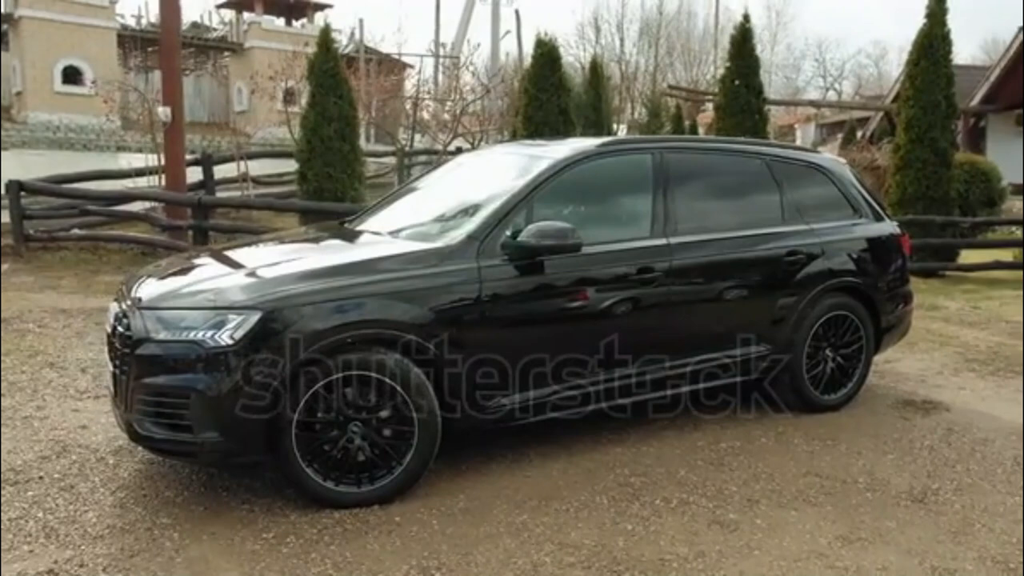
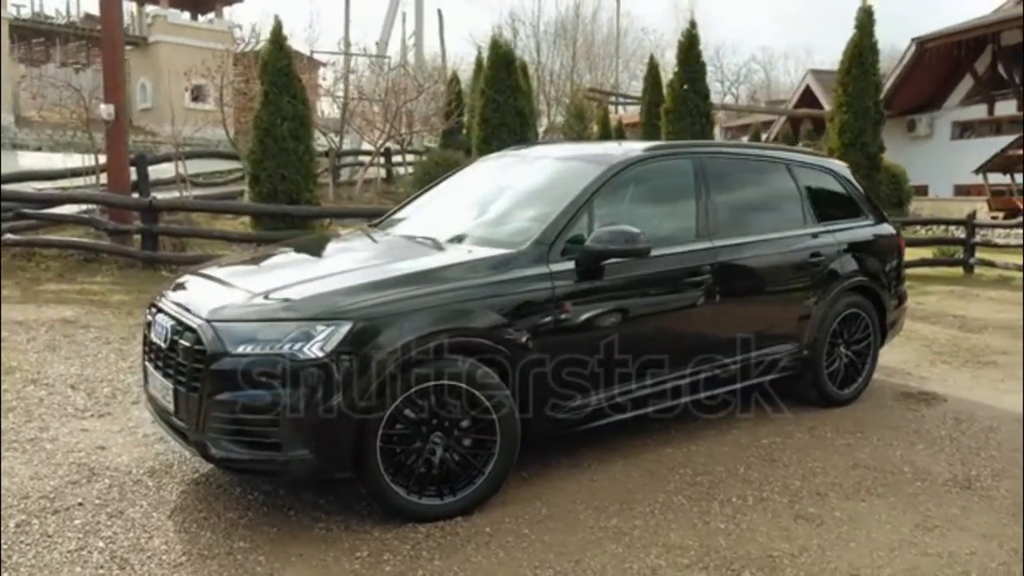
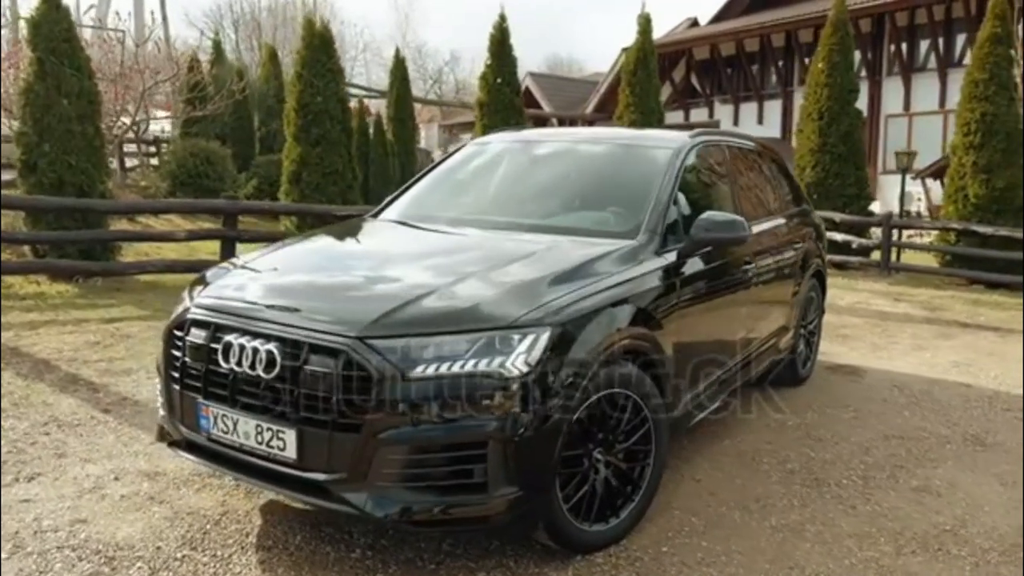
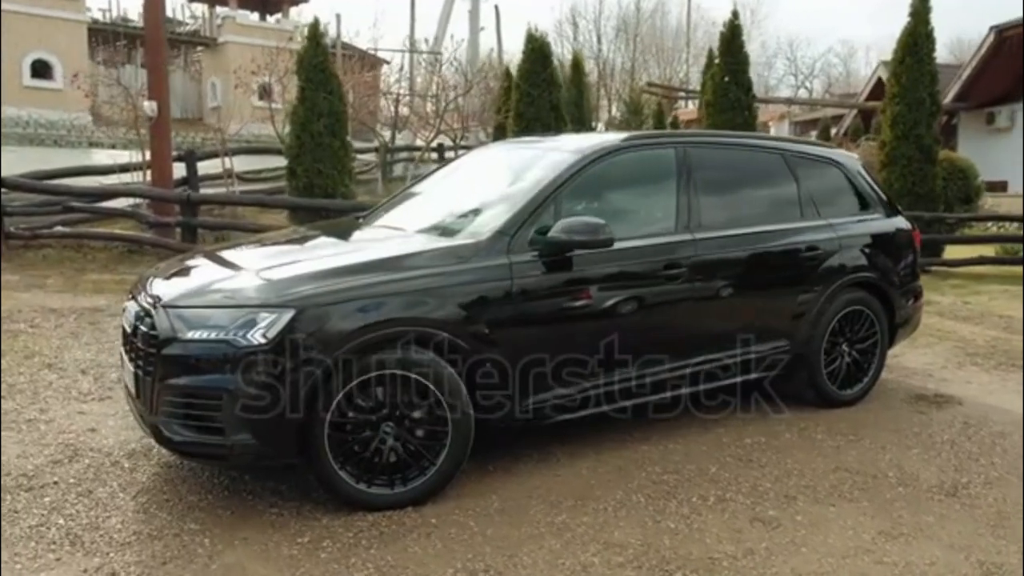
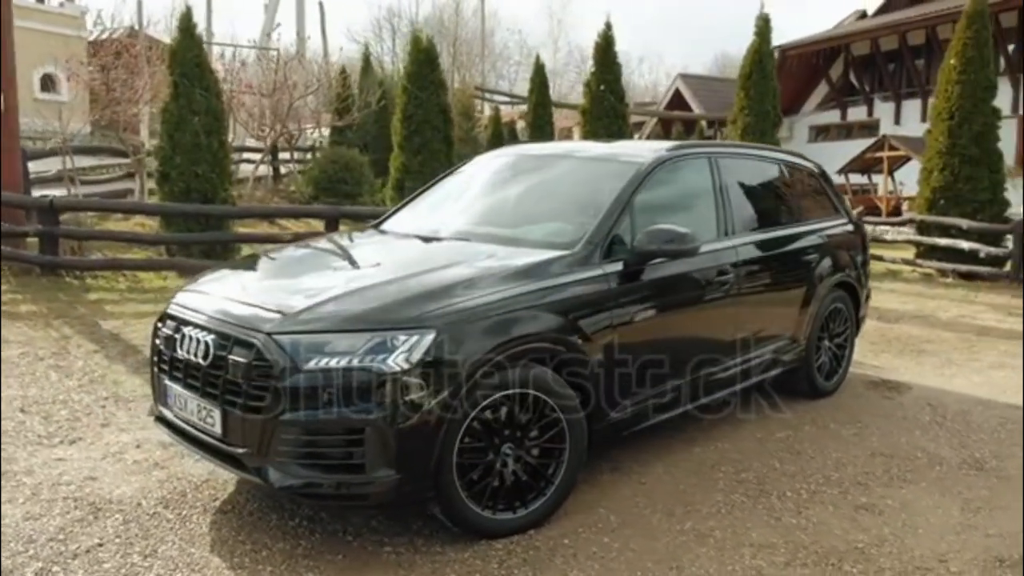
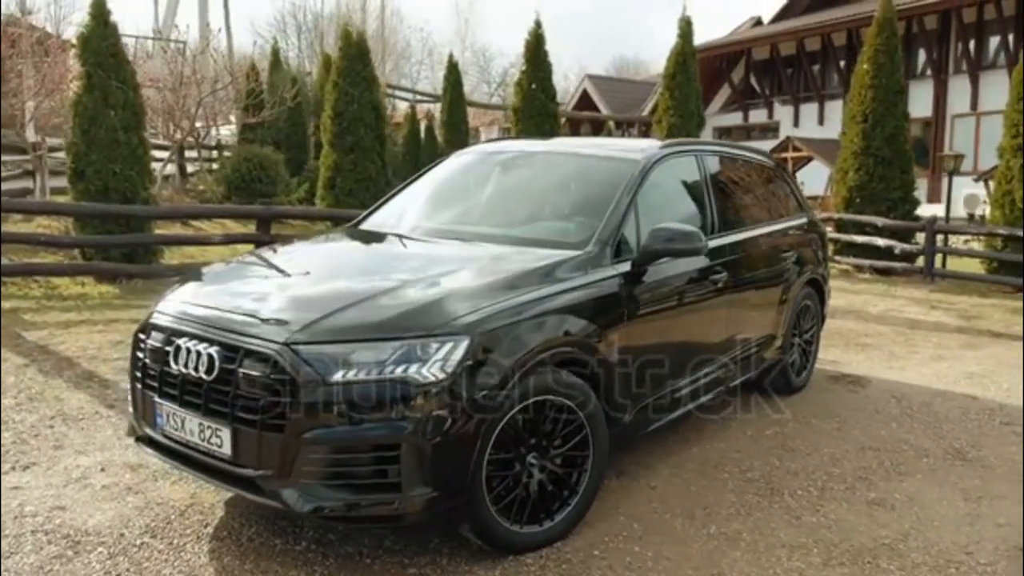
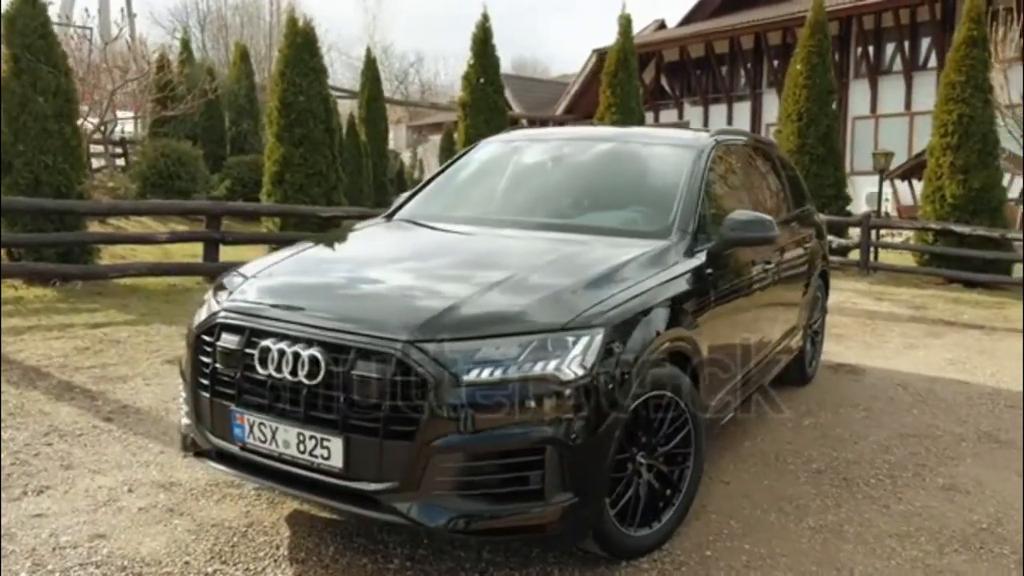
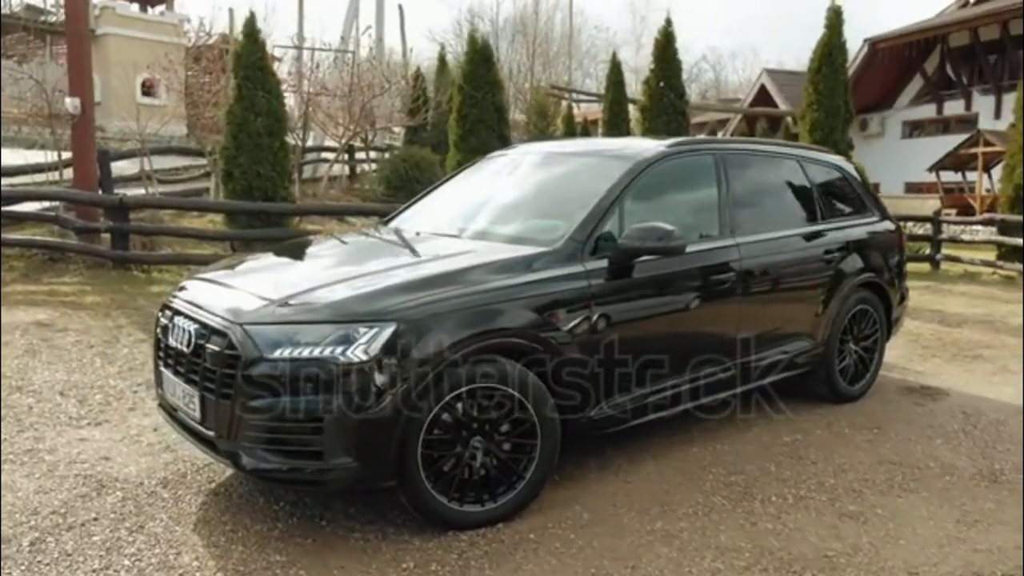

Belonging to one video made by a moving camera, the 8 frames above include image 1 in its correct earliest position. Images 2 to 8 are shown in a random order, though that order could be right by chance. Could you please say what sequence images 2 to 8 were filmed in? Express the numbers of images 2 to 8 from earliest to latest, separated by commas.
4, 2, 8, 5, 6, 3, 7
